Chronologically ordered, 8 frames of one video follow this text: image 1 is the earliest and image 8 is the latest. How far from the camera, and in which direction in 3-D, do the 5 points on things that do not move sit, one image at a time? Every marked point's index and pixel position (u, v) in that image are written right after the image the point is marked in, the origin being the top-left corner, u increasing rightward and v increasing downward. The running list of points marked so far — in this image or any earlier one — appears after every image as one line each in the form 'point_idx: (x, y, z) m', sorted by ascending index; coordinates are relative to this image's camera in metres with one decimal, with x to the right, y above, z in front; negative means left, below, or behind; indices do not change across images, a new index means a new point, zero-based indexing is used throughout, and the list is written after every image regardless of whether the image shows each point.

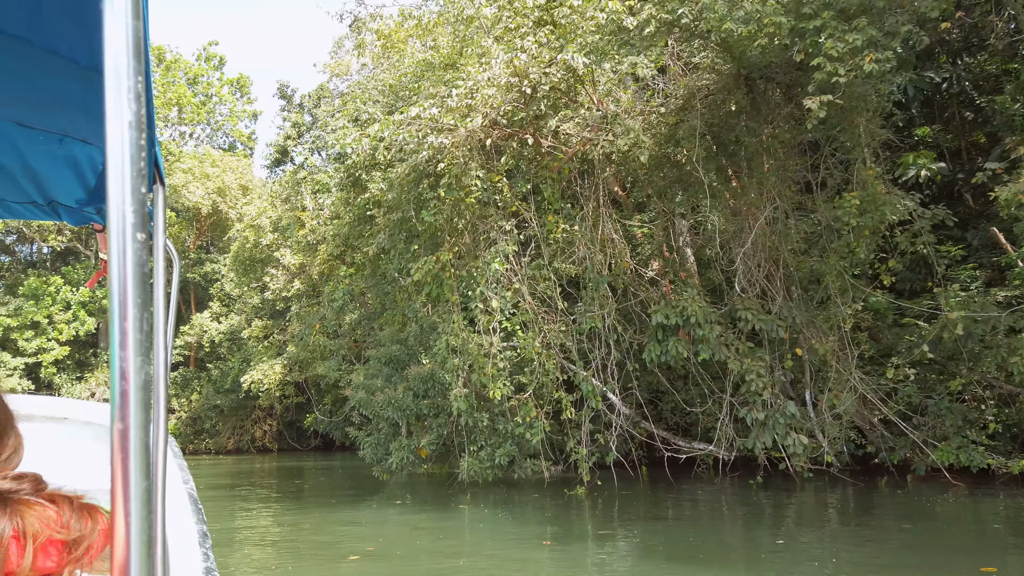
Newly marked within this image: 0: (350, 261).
0: (-2.3, +0.4, +11.4) m
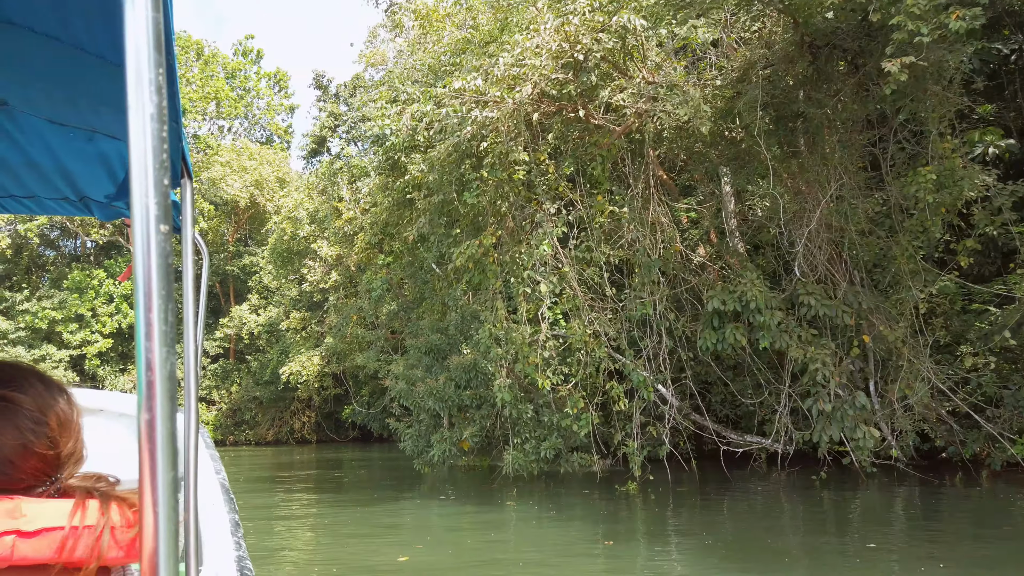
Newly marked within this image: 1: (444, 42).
0: (-1.8, +0.5, +11.1) m
1: (-1.0, +3.4, +10.9) m
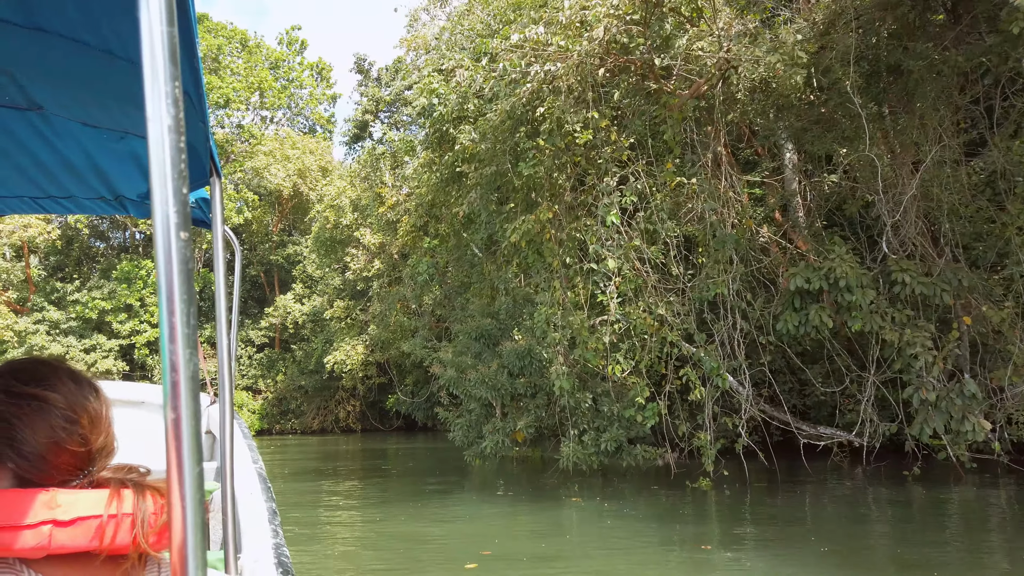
0: (-1.1, +0.7, +10.7) m
1: (-0.3, +3.7, +10.4) m
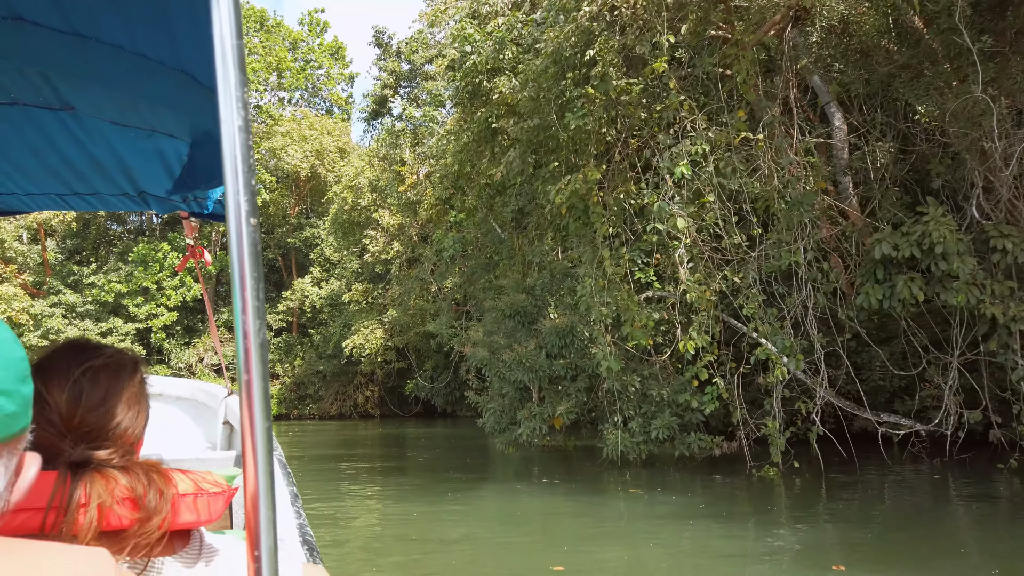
0: (-0.7, +1.0, +10.1) m
1: (+0.1, +3.9, +9.7) m
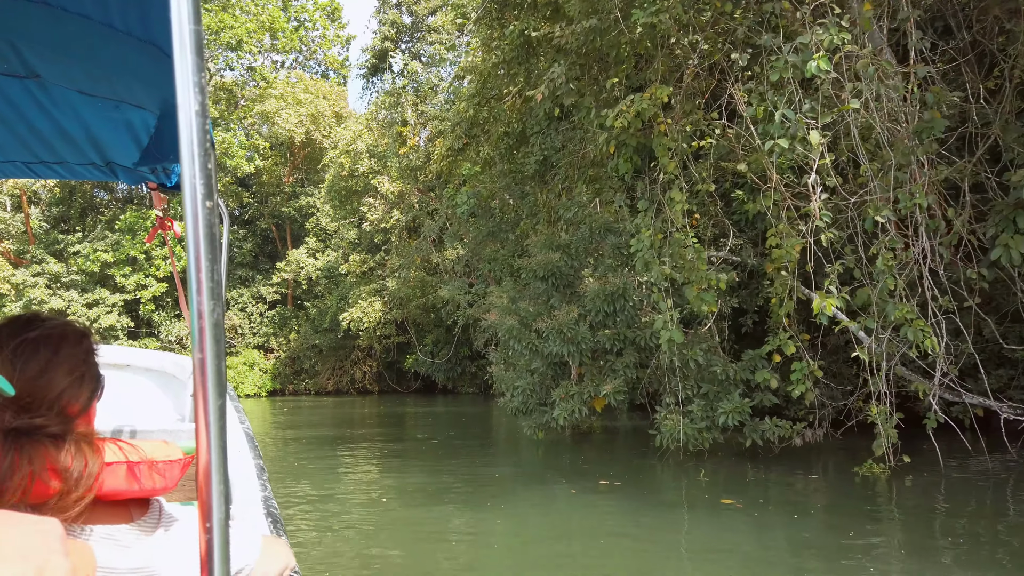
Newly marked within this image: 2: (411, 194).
0: (-0.4, +1.5, +9.0) m
1: (+0.3, +4.3, +8.5) m
2: (-2.6, +2.4, +19.9) m
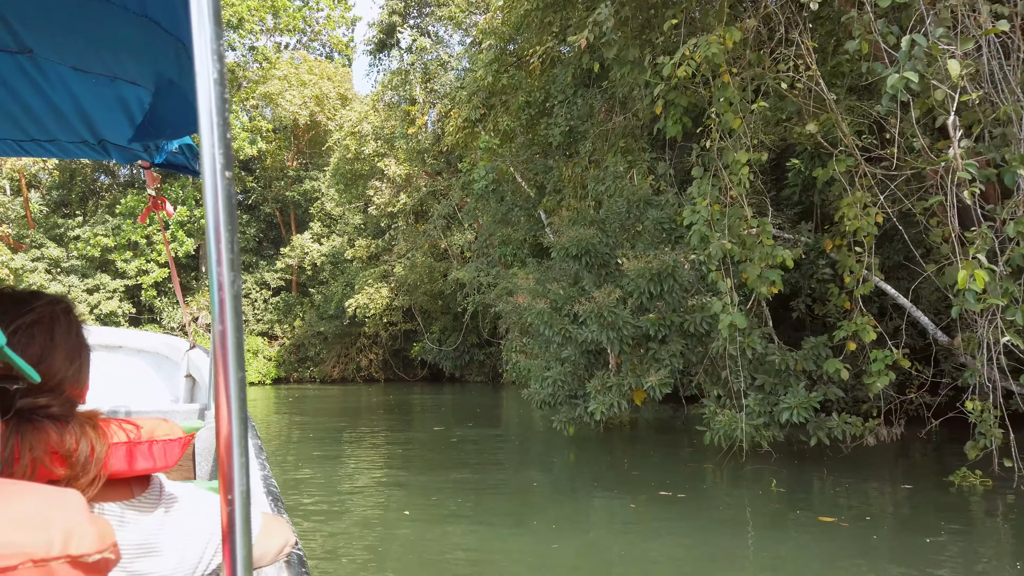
0: (-0.2, +1.6, +8.4) m
1: (+0.6, +4.5, +7.9) m
2: (-2.3, +2.8, +19.3) m
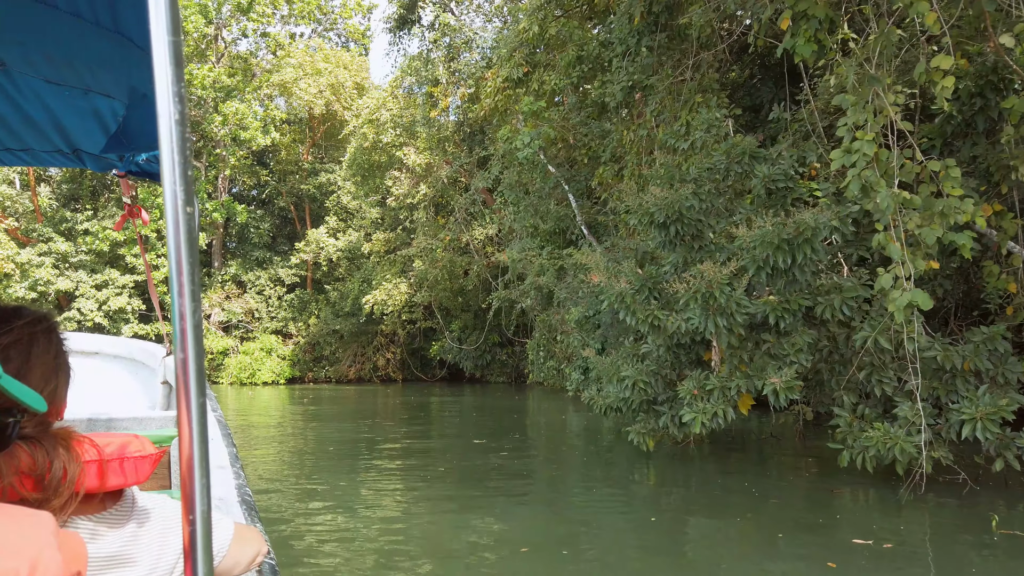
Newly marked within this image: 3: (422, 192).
0: (+0.2, +1.8, +7.4) m
1: (+1.0, +4.6, +6.8) m
2: (-1.7, +2.9, +18.3) m
3: (-2.1, +2.3, +18.5) m
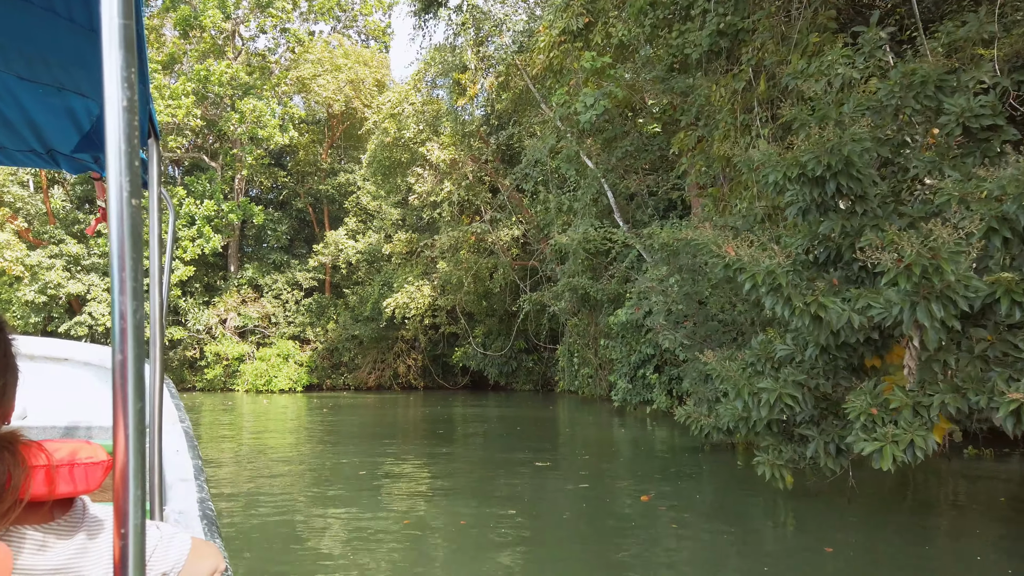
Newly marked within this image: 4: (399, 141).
0: (+0.6, +1.8, +6.3) m
1: (+1.4, +4.7, +5.8) m
2: (-1.0, +2.8, +17.3) m
3: (-1.5, +2.2, +17.5) m
4: (-2.8, +3.7, +19.4) m
